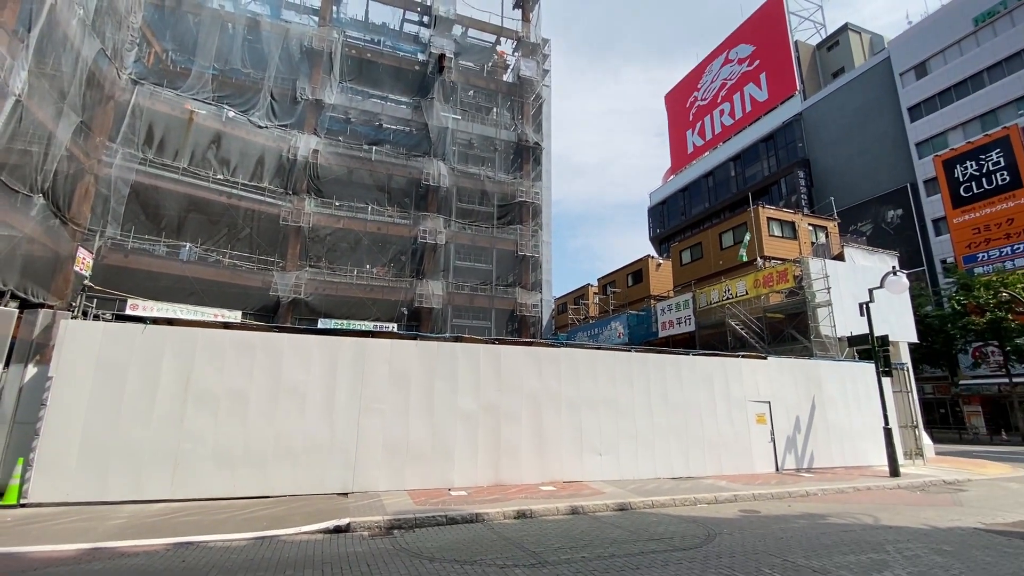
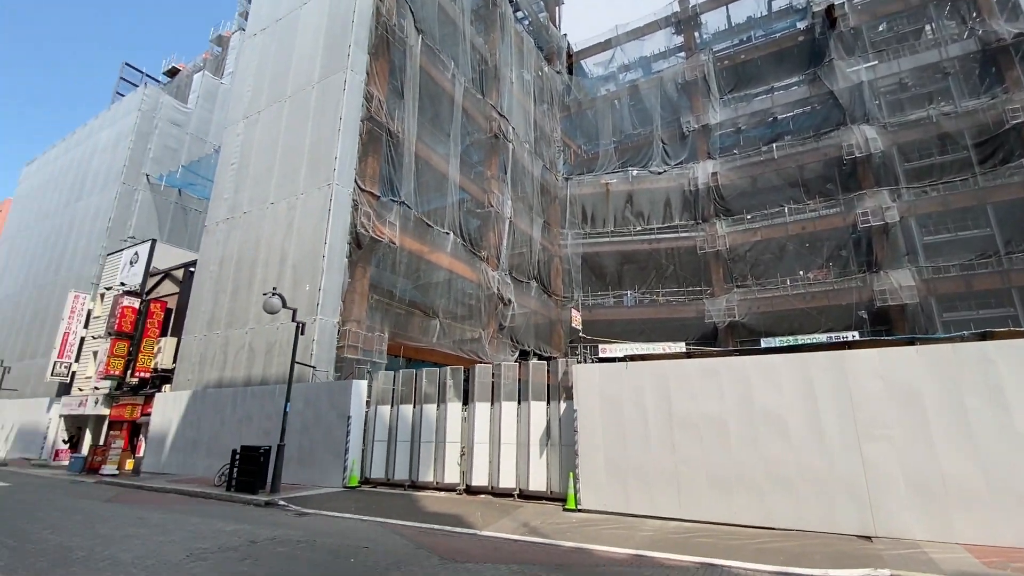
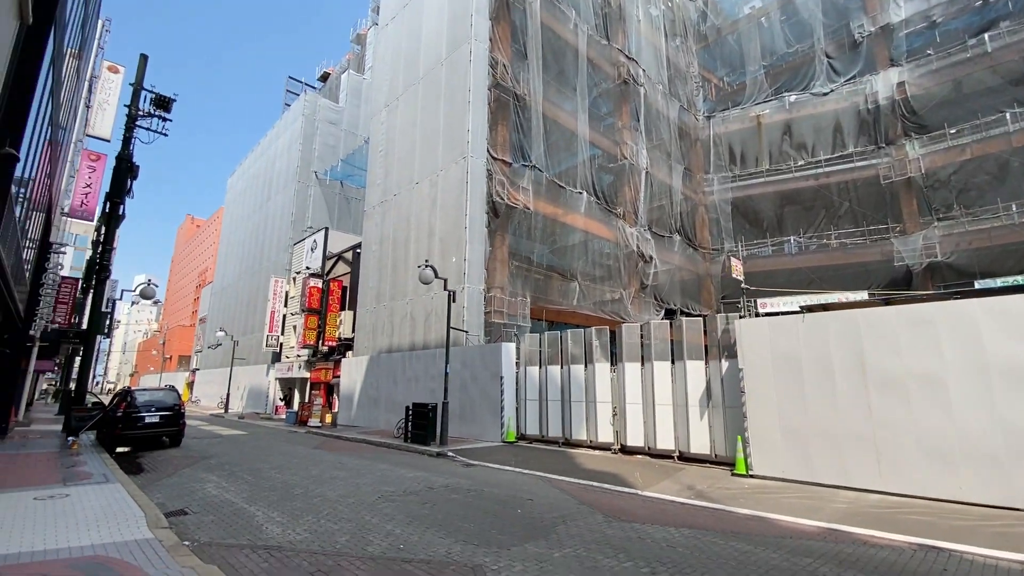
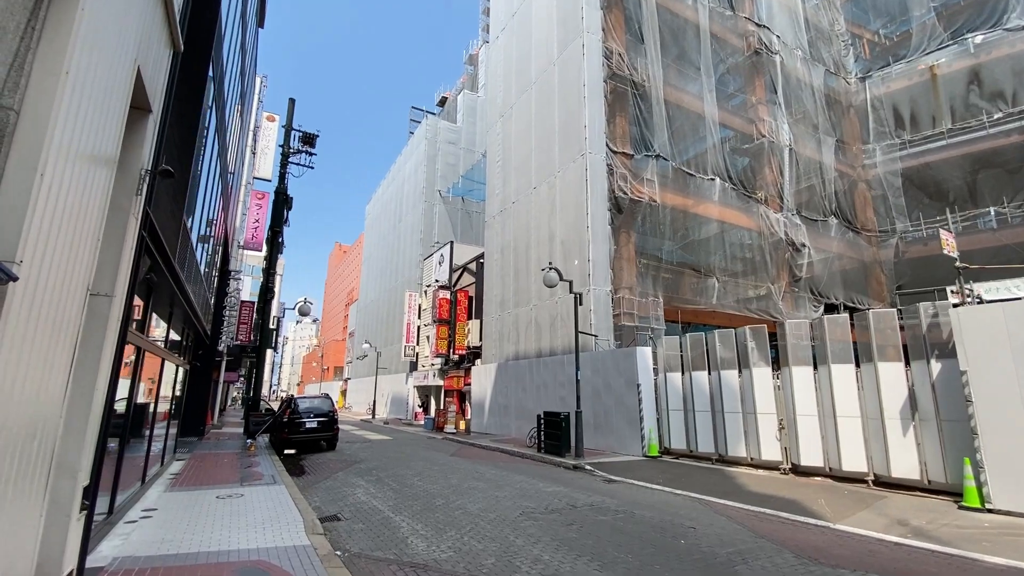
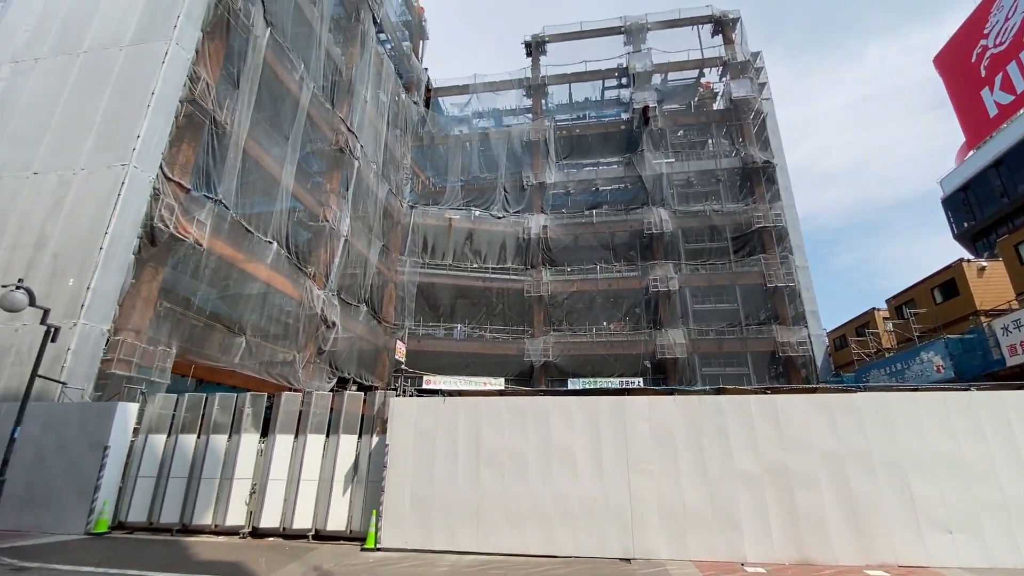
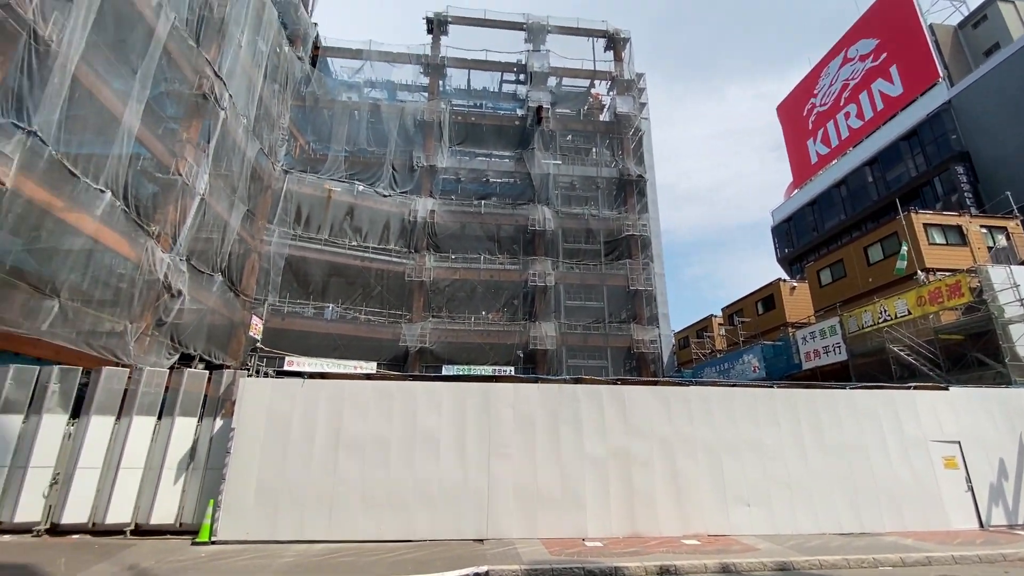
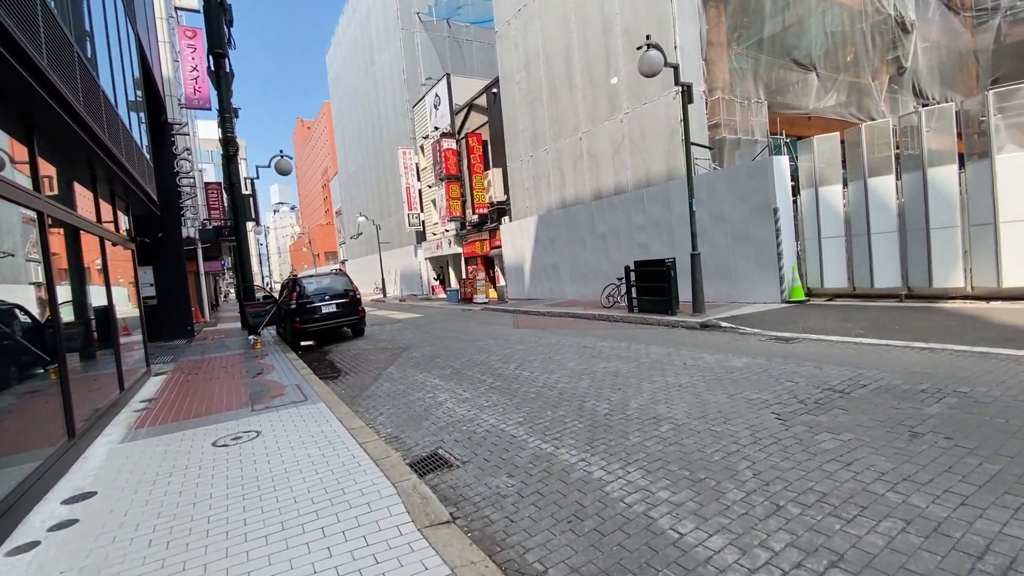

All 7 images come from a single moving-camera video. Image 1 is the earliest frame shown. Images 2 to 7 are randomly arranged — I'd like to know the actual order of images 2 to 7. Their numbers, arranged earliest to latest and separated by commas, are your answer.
6, 5, 2, 3, 4, 7
